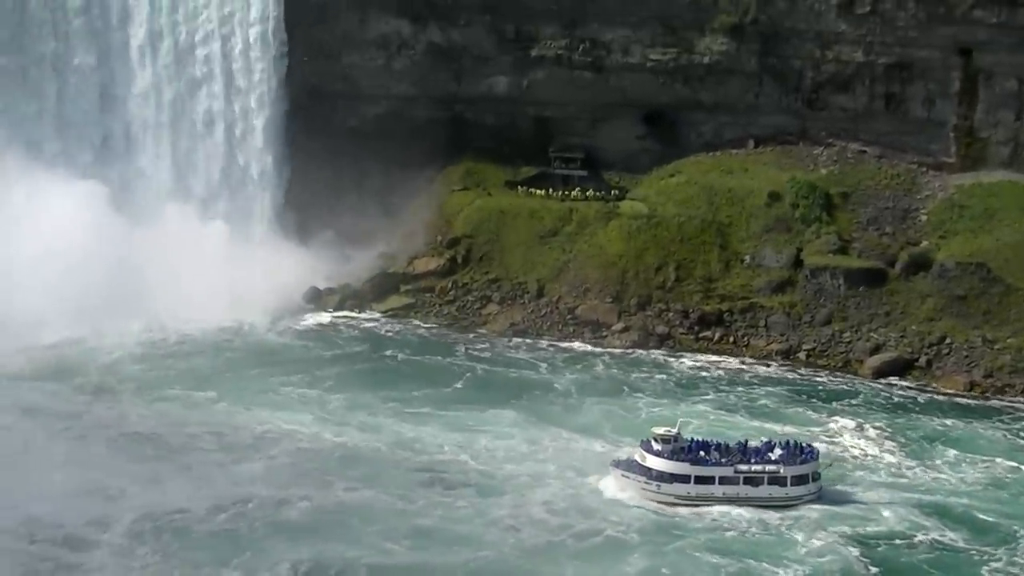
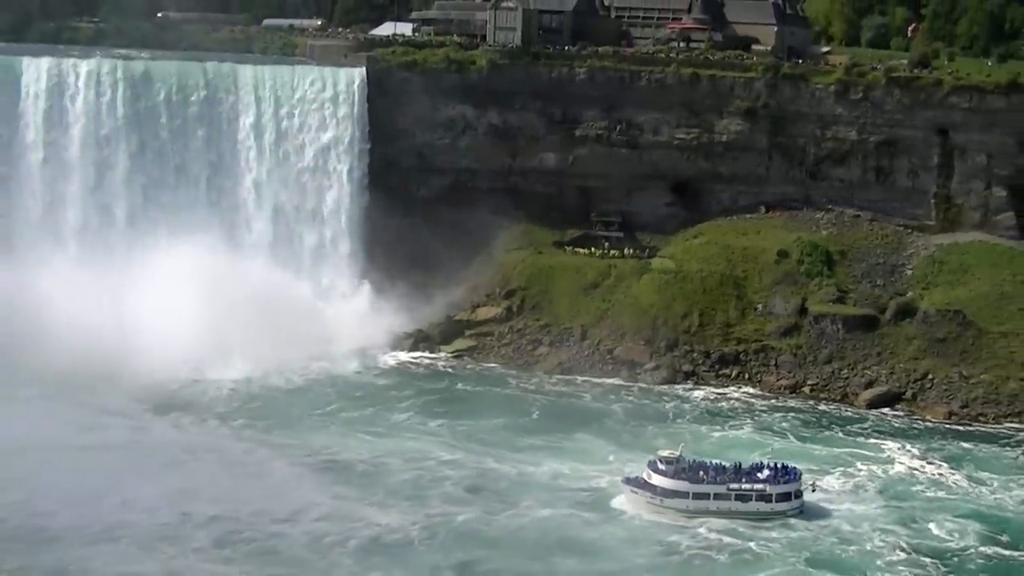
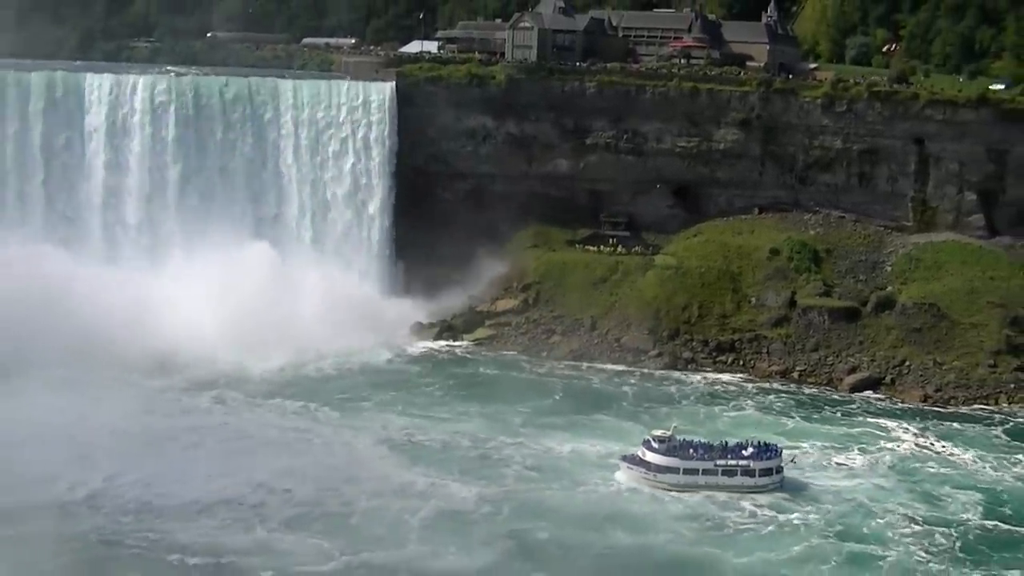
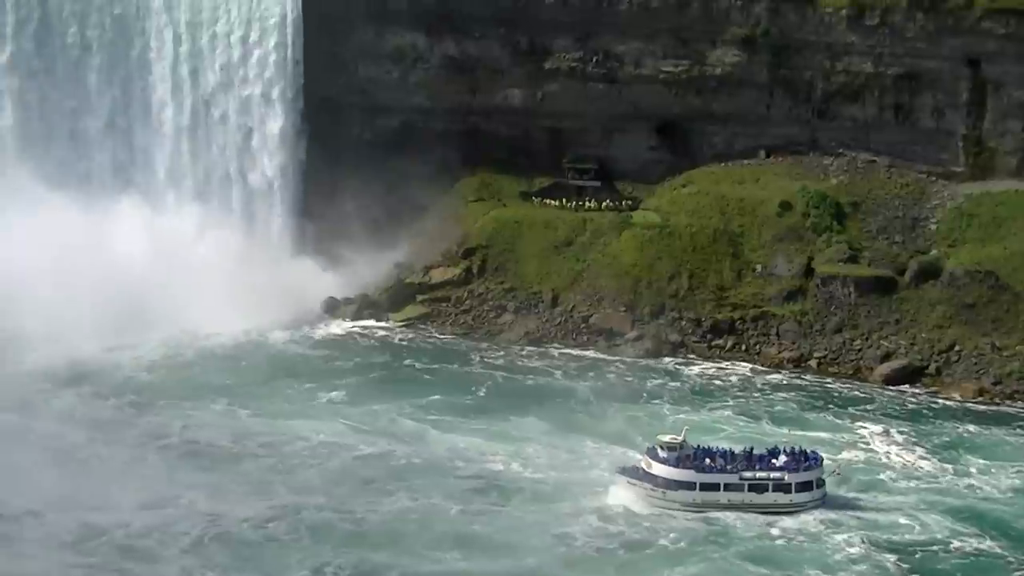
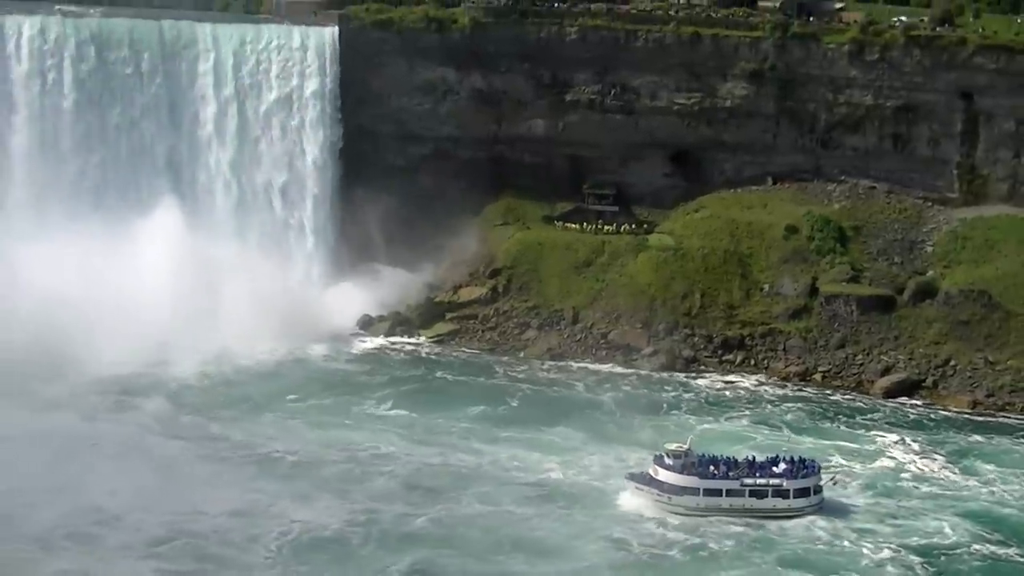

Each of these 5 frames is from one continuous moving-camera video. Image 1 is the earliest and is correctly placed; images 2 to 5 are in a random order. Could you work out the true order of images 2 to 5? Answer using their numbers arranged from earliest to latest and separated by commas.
4, 5, 2, 3
